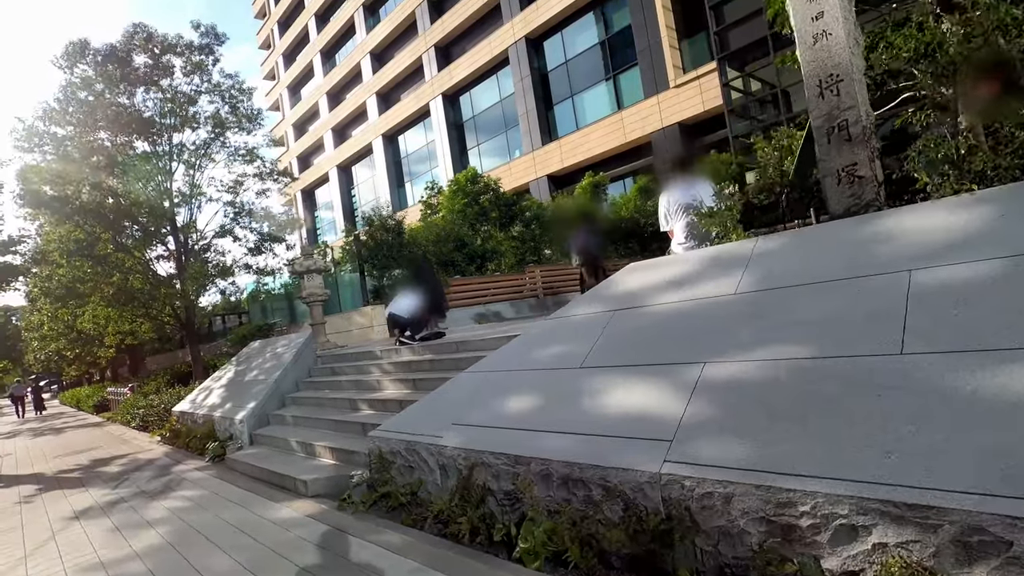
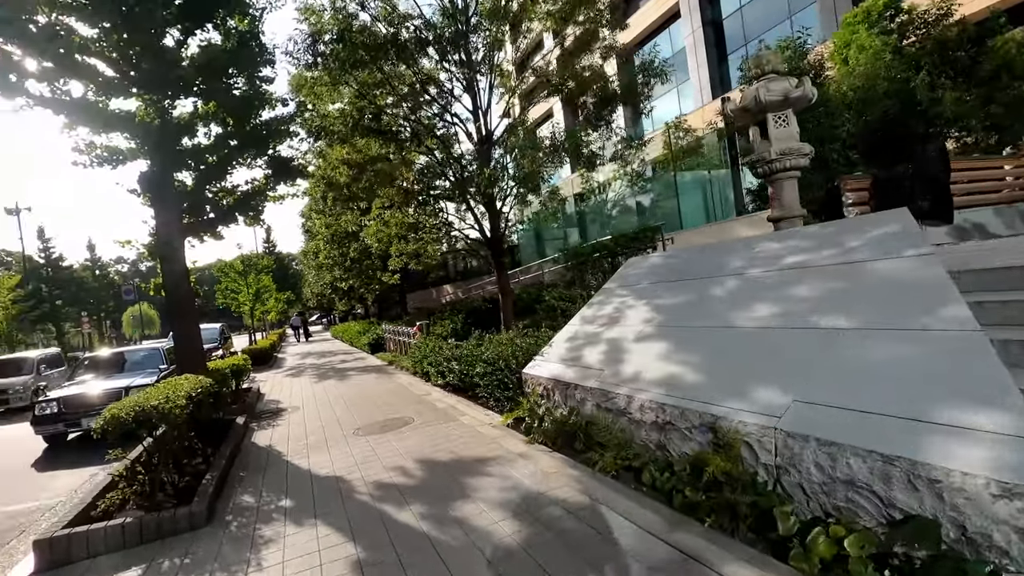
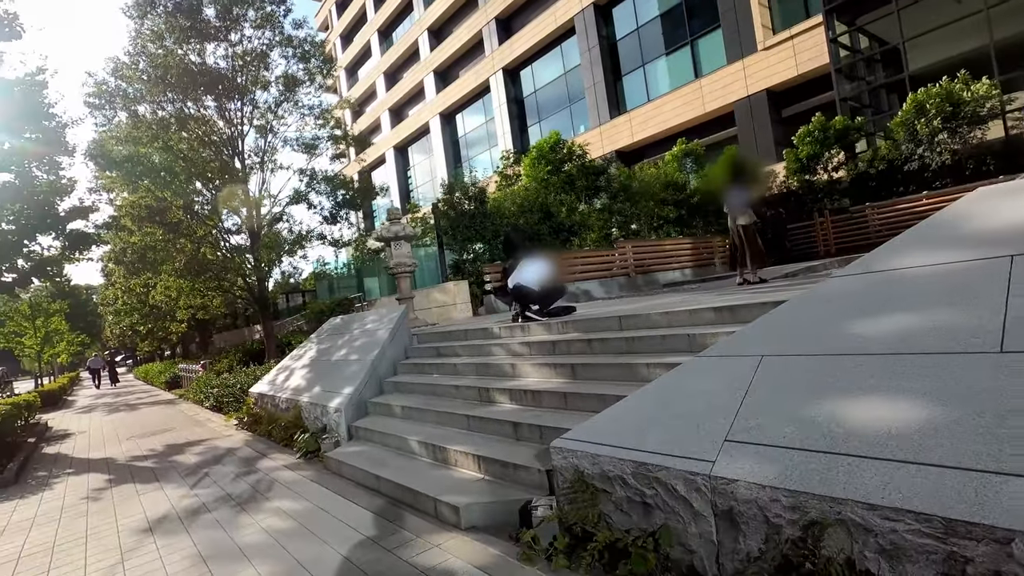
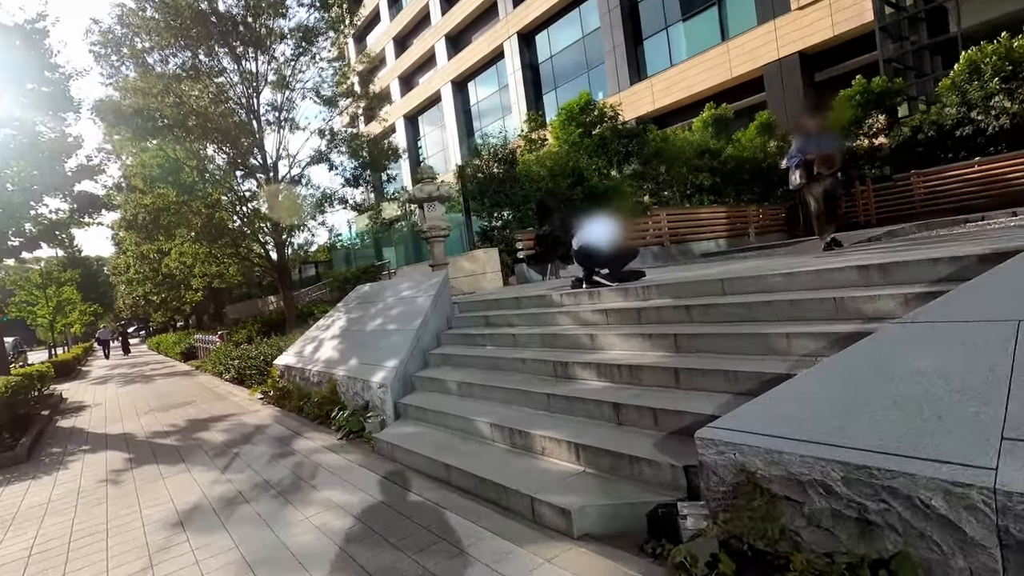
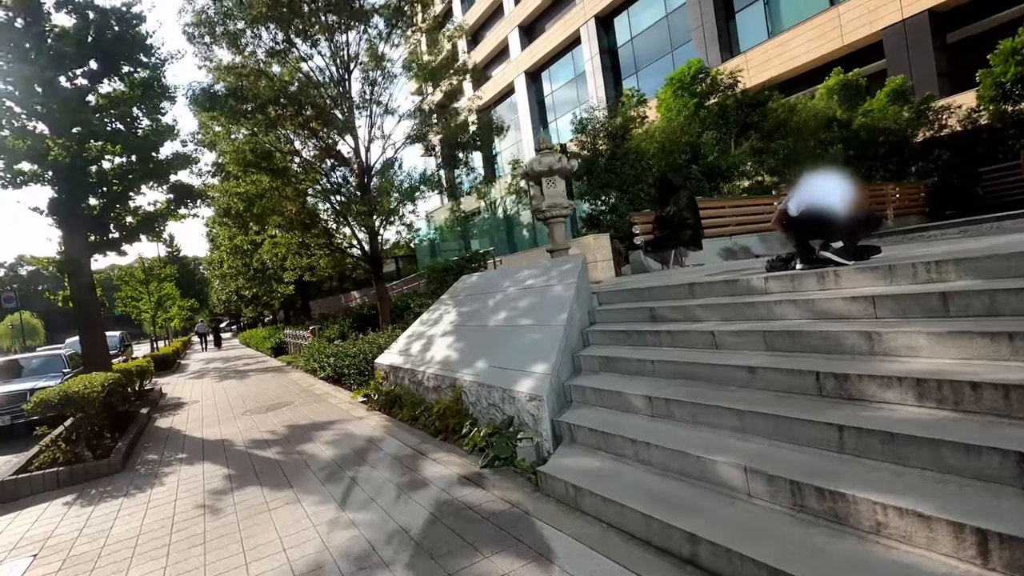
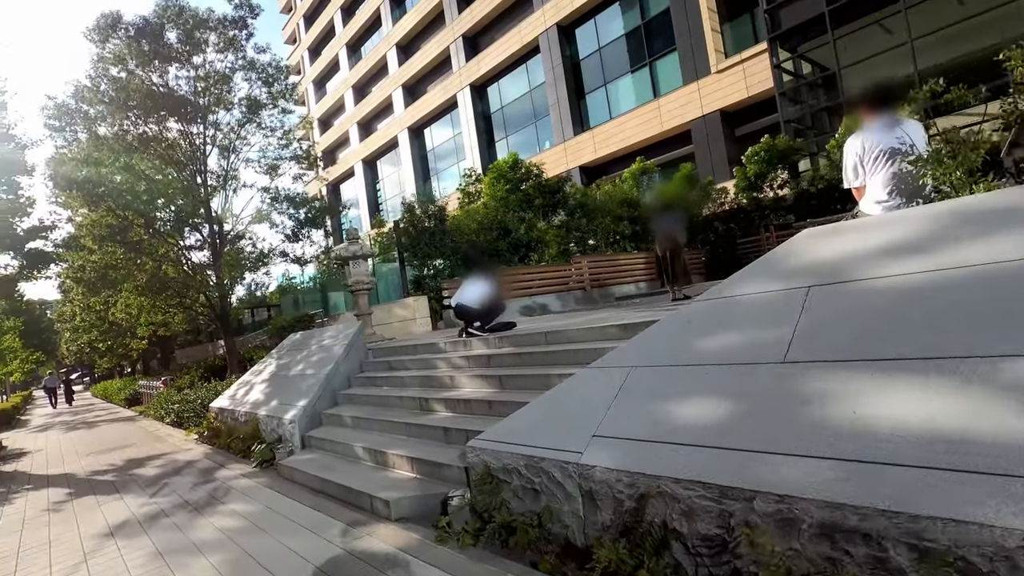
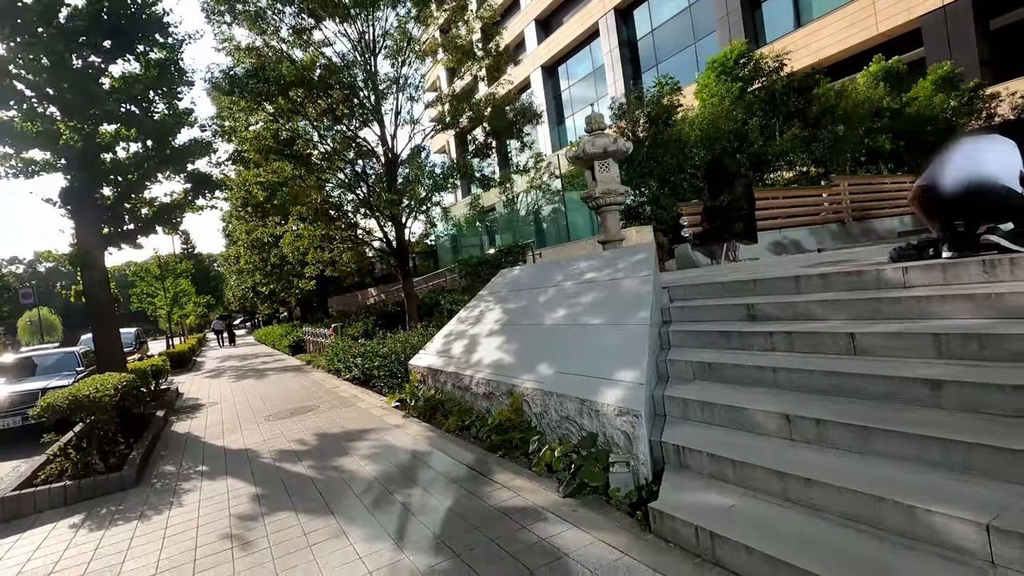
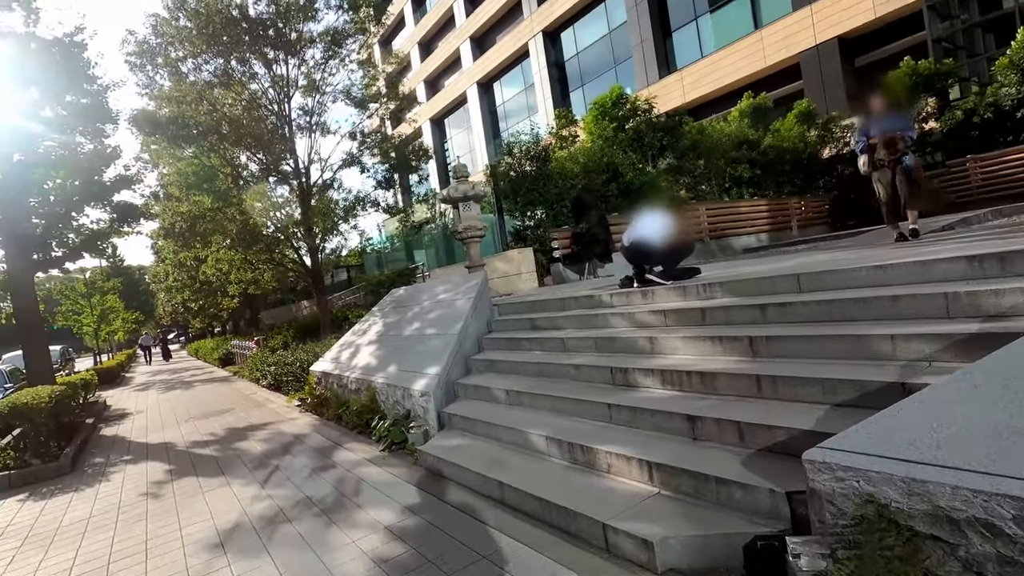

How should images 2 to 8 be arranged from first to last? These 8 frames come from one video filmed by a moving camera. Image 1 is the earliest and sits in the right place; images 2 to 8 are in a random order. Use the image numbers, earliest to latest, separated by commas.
6, 3, 4, 8, 5, 7, 2
